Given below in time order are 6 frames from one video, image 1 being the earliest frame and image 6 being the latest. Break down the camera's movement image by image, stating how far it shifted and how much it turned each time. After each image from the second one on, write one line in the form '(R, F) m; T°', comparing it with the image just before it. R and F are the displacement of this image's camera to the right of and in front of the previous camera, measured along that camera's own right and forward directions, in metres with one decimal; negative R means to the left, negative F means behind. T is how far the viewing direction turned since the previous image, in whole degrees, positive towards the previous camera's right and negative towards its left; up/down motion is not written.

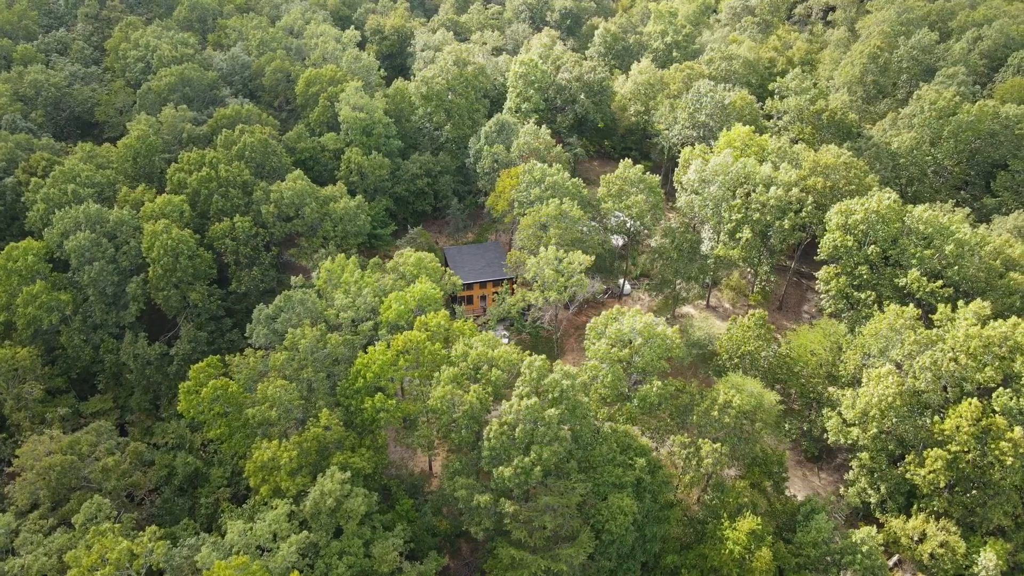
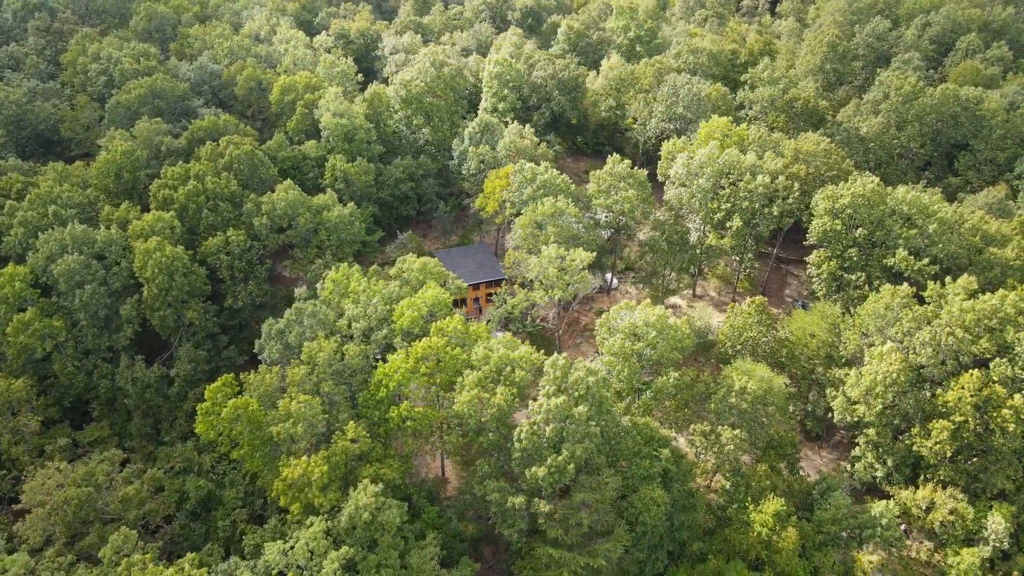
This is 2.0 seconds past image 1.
(-4.0, +0.2) m; +4°
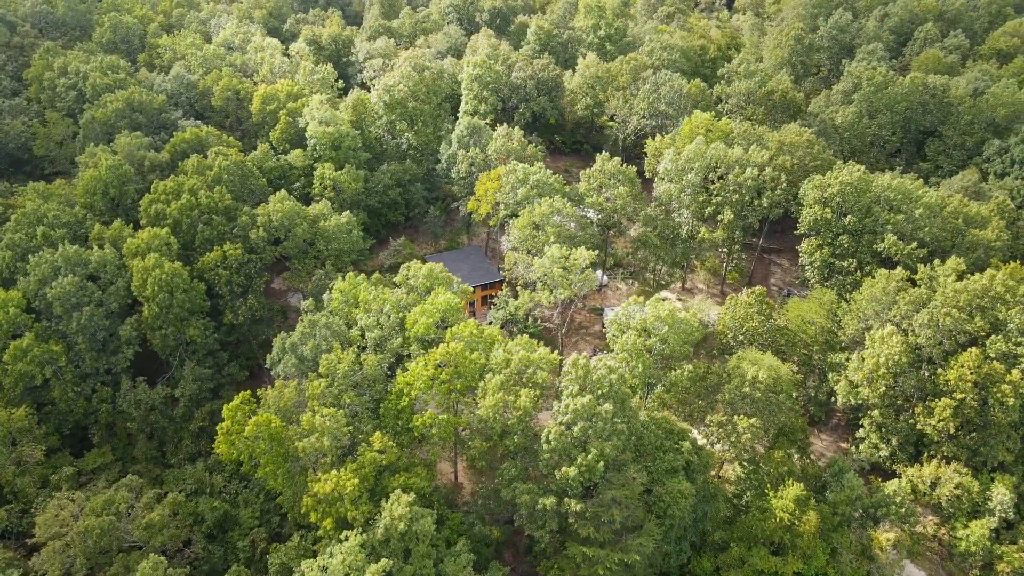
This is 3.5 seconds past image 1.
(-3.4, +0.1) m; +3°
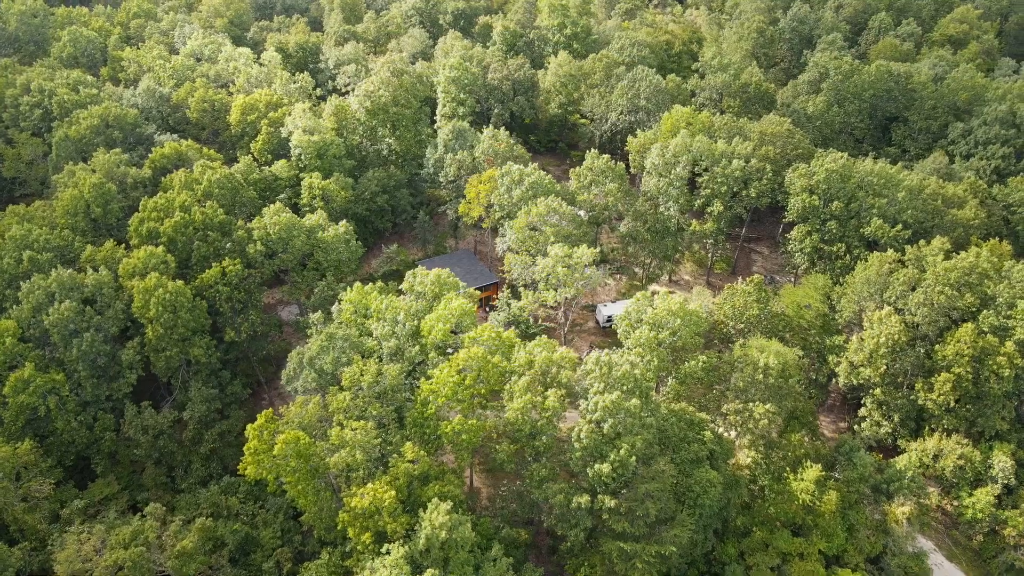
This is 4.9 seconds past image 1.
(-3.9, +0.1) m; +4°
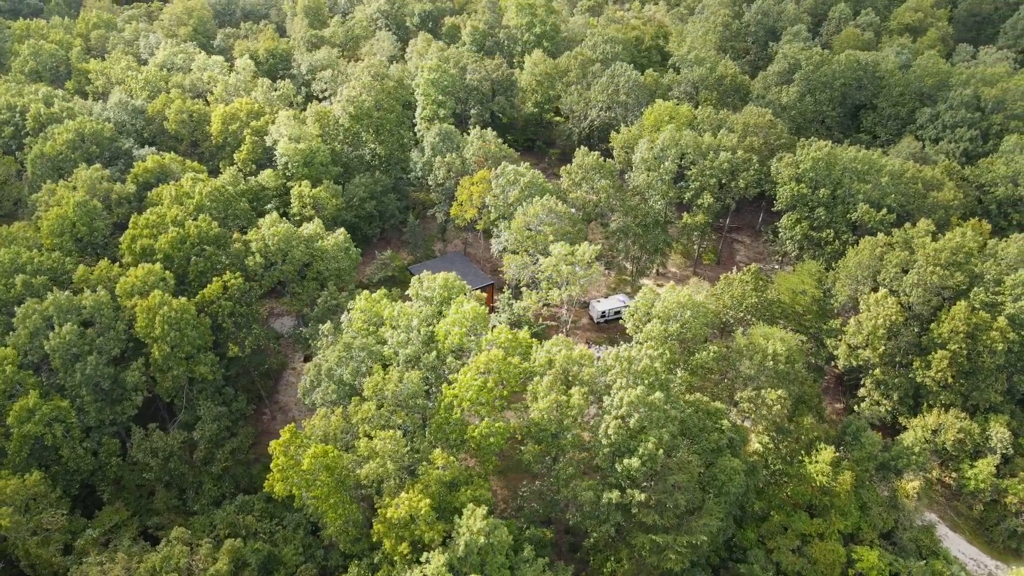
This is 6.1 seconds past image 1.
(-3.5, +0.1) m; +3°
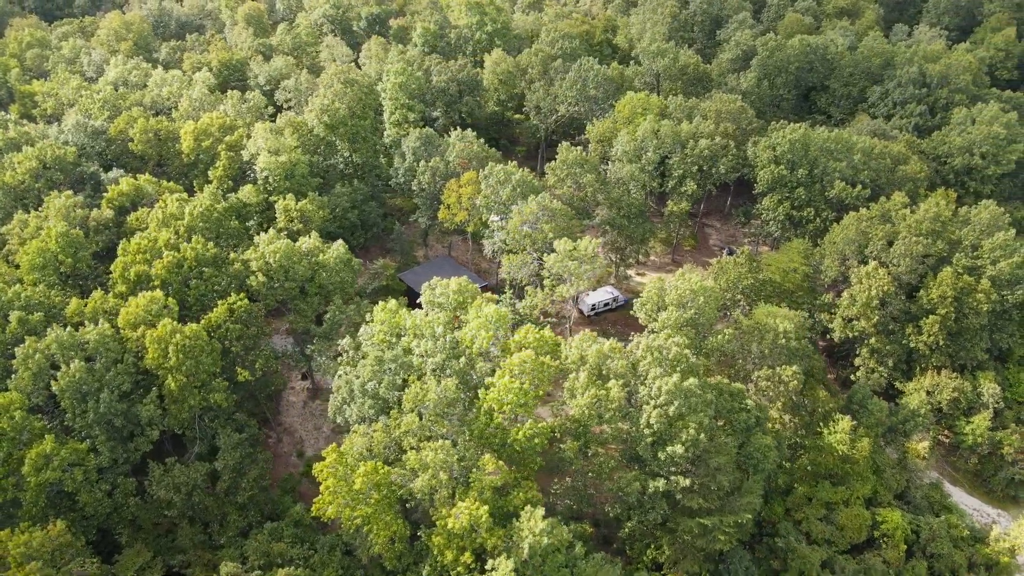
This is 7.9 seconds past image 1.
(-5.5, +0.4) m; +5°
